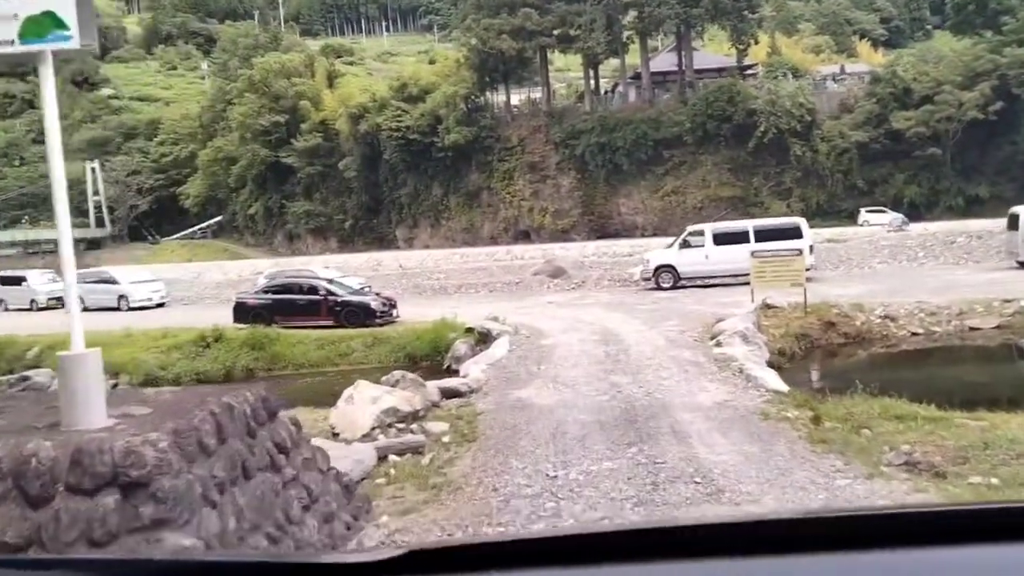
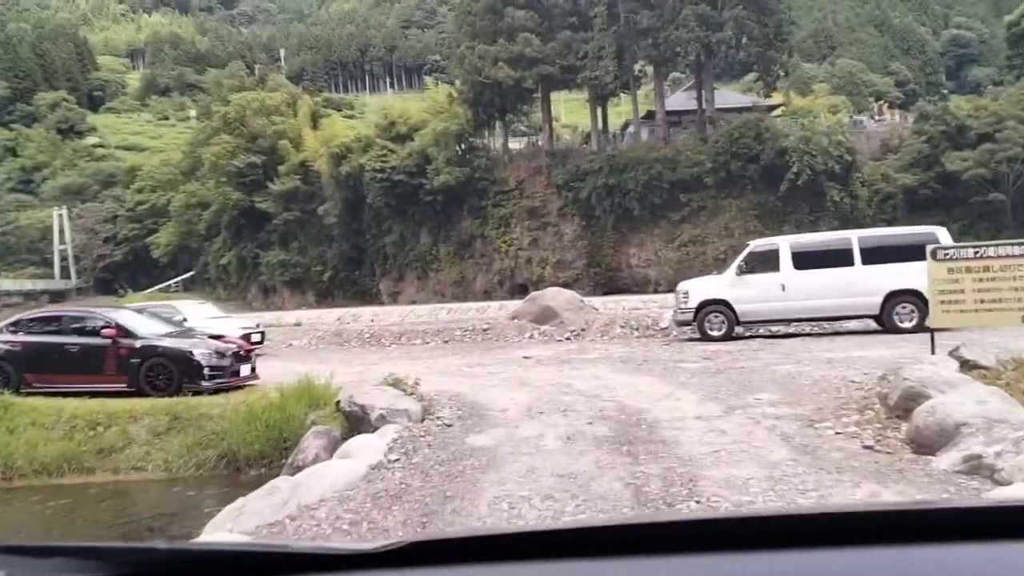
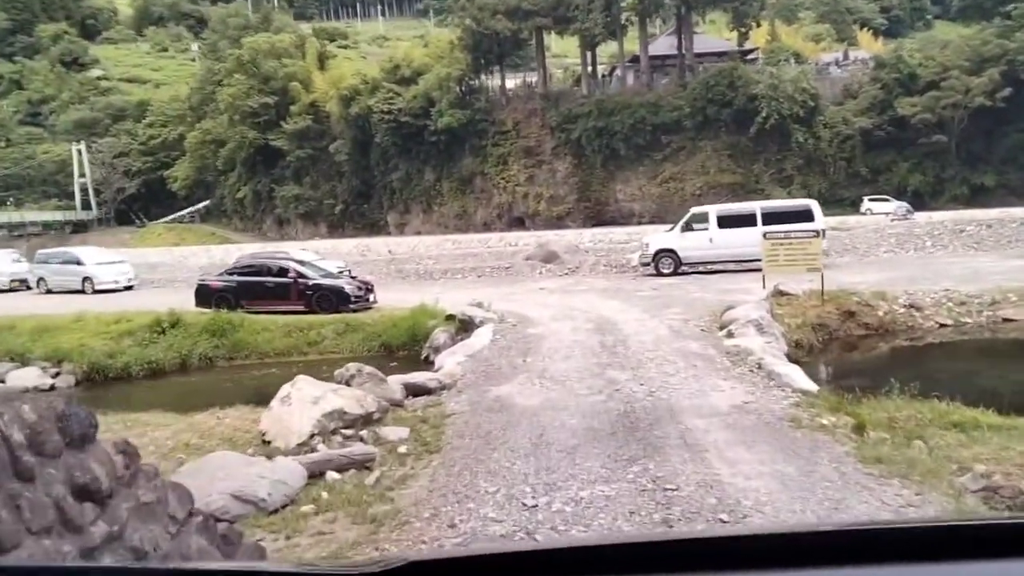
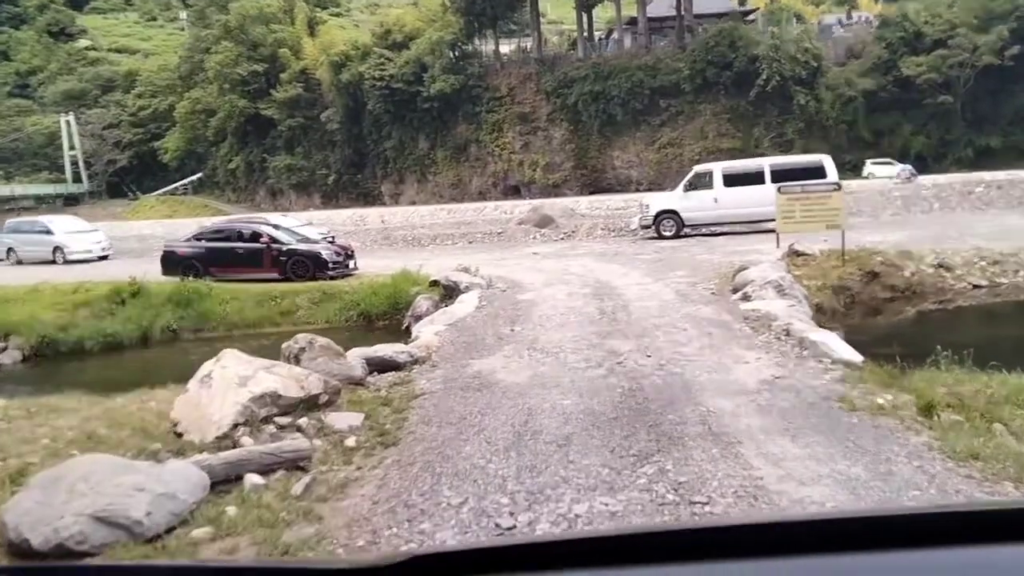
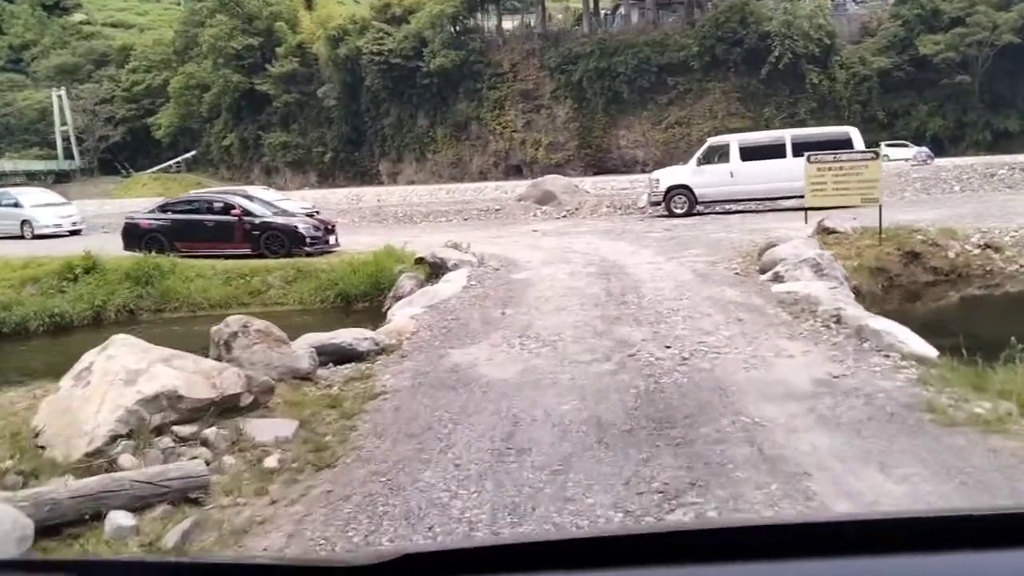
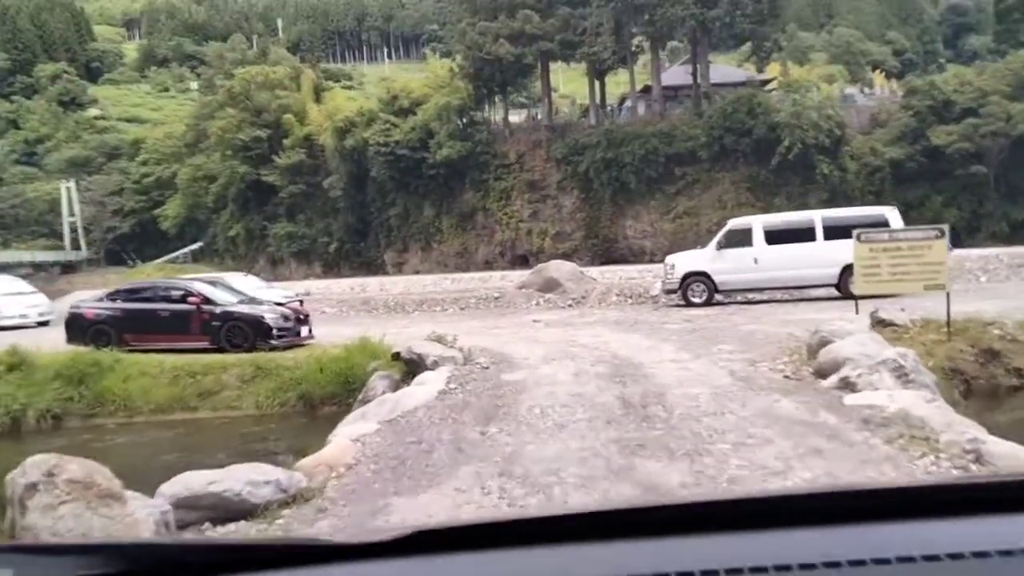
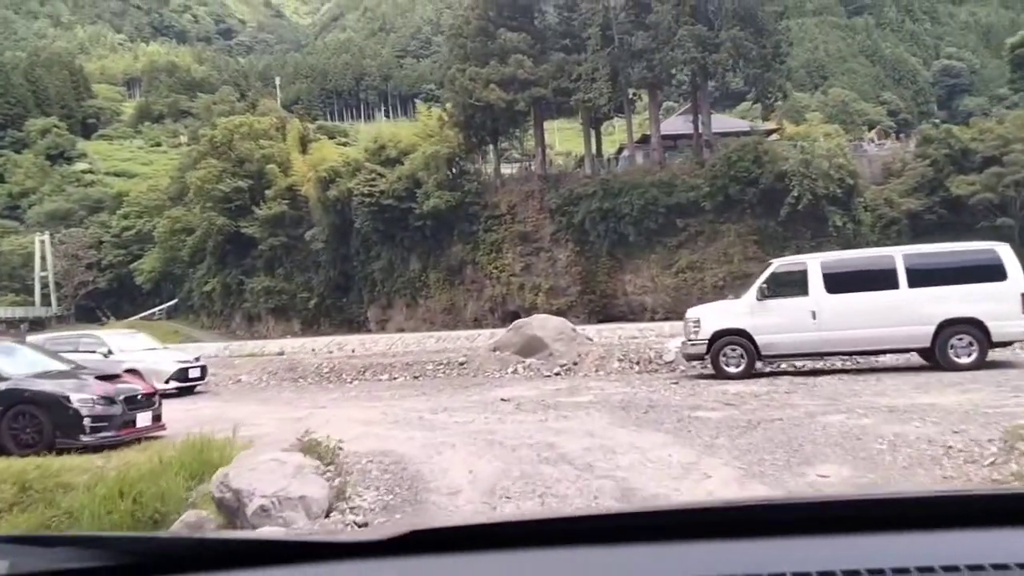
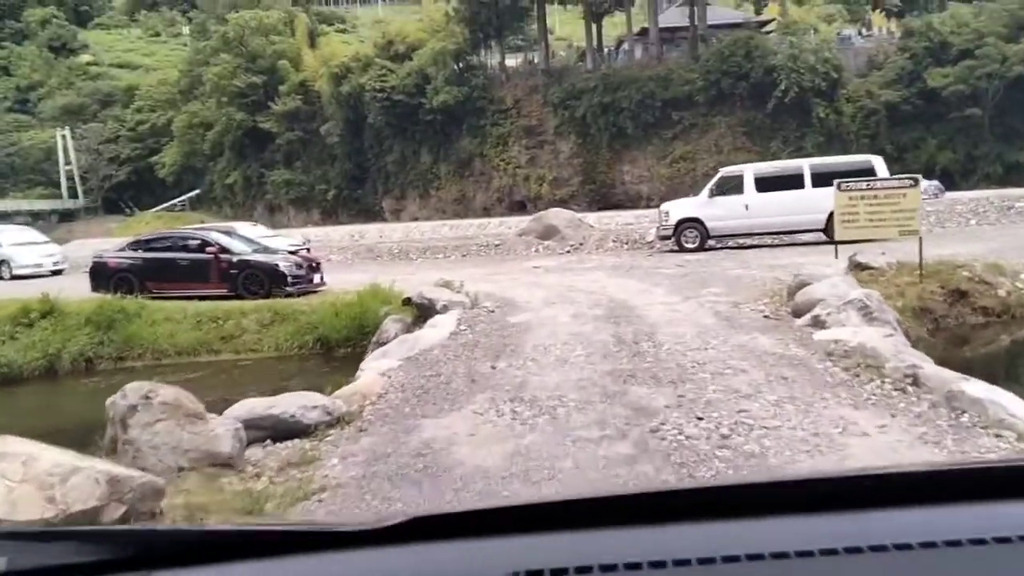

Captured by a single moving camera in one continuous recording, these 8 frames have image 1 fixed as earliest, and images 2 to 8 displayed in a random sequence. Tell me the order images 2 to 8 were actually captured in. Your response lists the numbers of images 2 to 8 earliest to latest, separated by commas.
3, 4, 5, 8, 6, 2, 7
